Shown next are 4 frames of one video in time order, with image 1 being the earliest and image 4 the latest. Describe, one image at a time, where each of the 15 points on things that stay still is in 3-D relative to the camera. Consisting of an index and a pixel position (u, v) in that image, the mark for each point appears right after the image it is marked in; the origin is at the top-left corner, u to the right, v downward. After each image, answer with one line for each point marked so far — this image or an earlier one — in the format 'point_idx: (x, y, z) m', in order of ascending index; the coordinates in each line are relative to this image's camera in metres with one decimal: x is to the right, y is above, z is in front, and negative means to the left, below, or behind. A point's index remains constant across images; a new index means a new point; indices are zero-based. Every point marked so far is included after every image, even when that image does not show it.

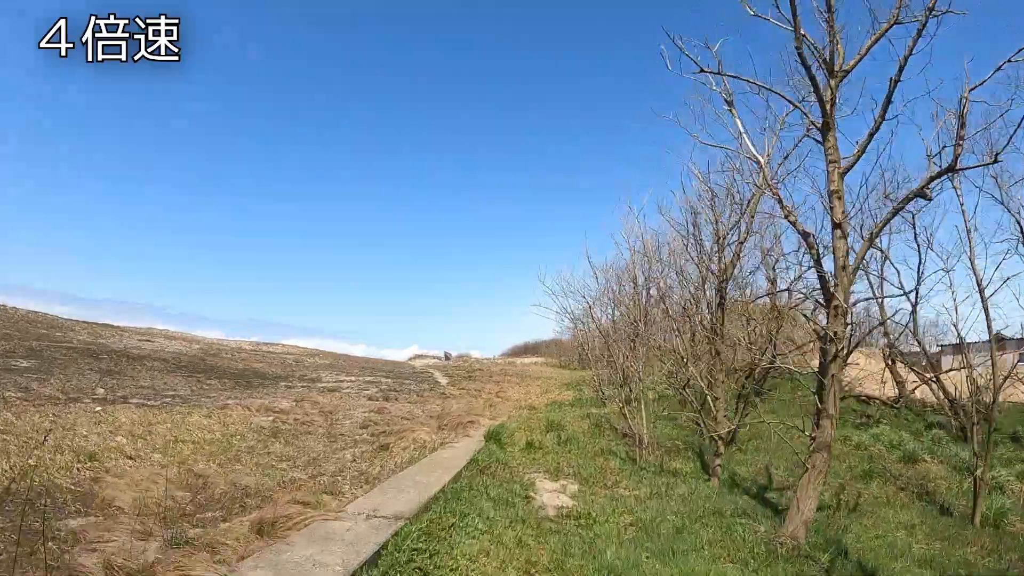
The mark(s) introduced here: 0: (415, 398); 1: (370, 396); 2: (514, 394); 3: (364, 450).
0: (-3.1, -3.4, +18.5) m
1: (-4.6, -3.5, +19.7) m
2: (0.0, -3.5, +19.5) m
3: (-2.4, -2.6, +9.5) m
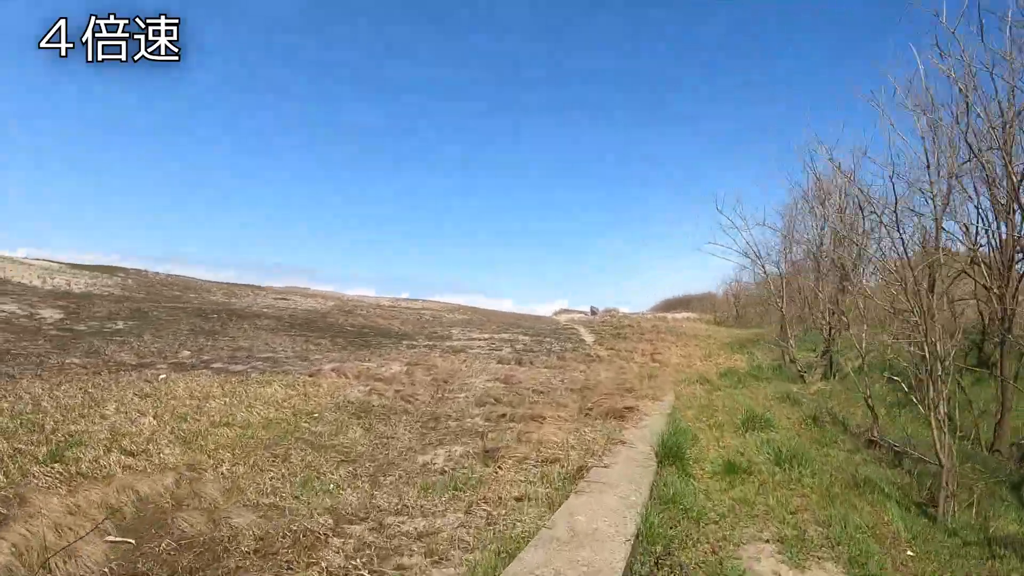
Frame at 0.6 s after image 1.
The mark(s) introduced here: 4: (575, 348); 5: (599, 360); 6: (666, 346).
0: (+0.9, -1.8, +15.0) m
1: (-0.3, -1.9, +16.4) m
2: (+4.2, -1.8, +15.2) m
3: (-0.5, -1.7, +6.1) m
4: (+2.0, -1.8, +18.0) m
5: (+2.2, -1.8, +14.9) m
6: (+5.0, -1.8, +18.7) m
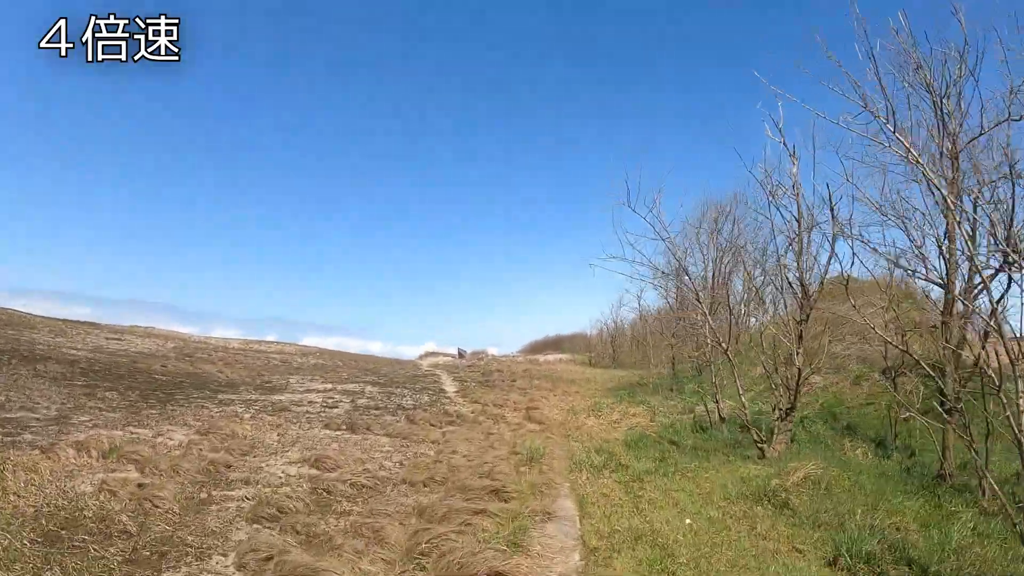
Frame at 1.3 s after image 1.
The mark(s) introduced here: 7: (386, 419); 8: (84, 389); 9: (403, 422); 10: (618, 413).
0: (-2.3, -2.6, +11.3) m
1: (-3.8, -2.7, +12.5) m
2: (+0.9, -2.6, +12.3) m
3: (-1.8, -1.8, +2.3) m
4: (-1.9, -2.8, +14.5) m
5: (-1.0, -2.6, +11.5) m
6: (+0.9, -2.9, +15.8) m
7: (-2.6, -2.7, +12.0) m
8: (-10.9, -2.5, +14.5) m
9: (-2.1, -2.6, +11.5) m
10: (+2.2, -2.6, +12.1) m
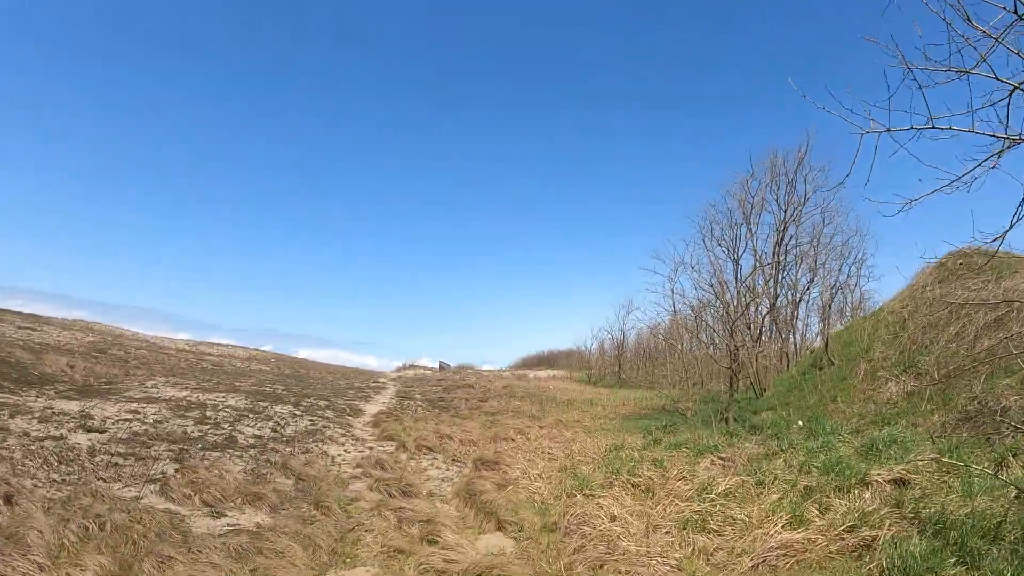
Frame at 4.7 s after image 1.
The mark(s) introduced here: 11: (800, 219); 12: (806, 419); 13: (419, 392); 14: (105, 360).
0: (-3.0, -1.5, +4.3) m
1: (-4.4, -1.6, +5.5) m
2: (+0.2, -1.7, +5.3) m
3: (-2.4, -0.5, -4.6) m
4: (-2.6, -1.9, +7.5) m
5: (-1.7, -1.6, +4.5) m
6: (+0.2, -2.1, +8.8) m
7: (-3.2, -1.6, +5.0) m
8: (-11.6, -1.2, +7.5) m
9: (-2.8, -1.5, +4.5) m
10: (+1.5, -1.7, +5.1) m
11: (+8.6, +2.1, +17.7) m
12: (+5.7, -2.5, +11.4) m
13: (-2.7, -2.8, +16.4) m
14: (-12.7, -2.4, +17.9) m
